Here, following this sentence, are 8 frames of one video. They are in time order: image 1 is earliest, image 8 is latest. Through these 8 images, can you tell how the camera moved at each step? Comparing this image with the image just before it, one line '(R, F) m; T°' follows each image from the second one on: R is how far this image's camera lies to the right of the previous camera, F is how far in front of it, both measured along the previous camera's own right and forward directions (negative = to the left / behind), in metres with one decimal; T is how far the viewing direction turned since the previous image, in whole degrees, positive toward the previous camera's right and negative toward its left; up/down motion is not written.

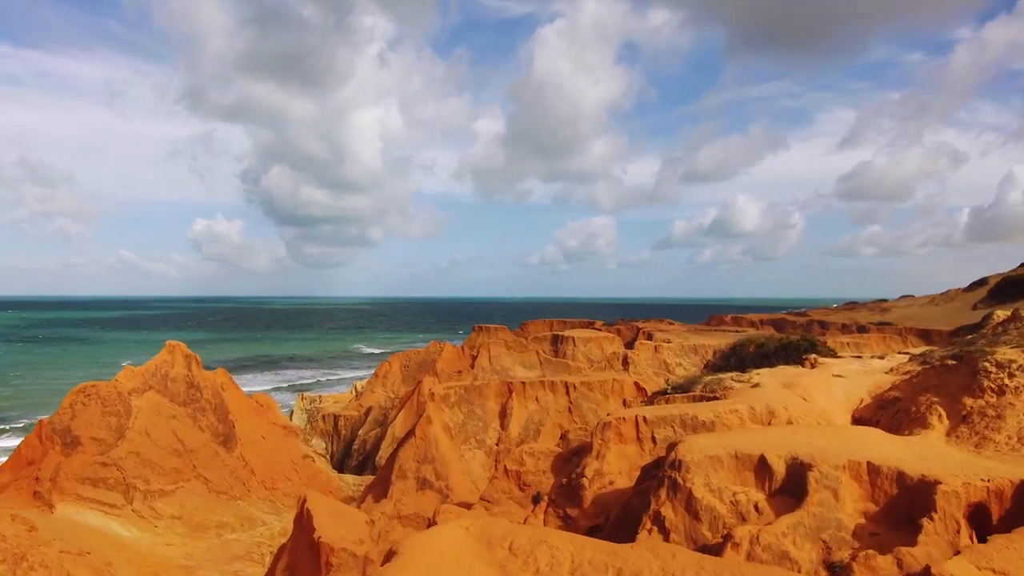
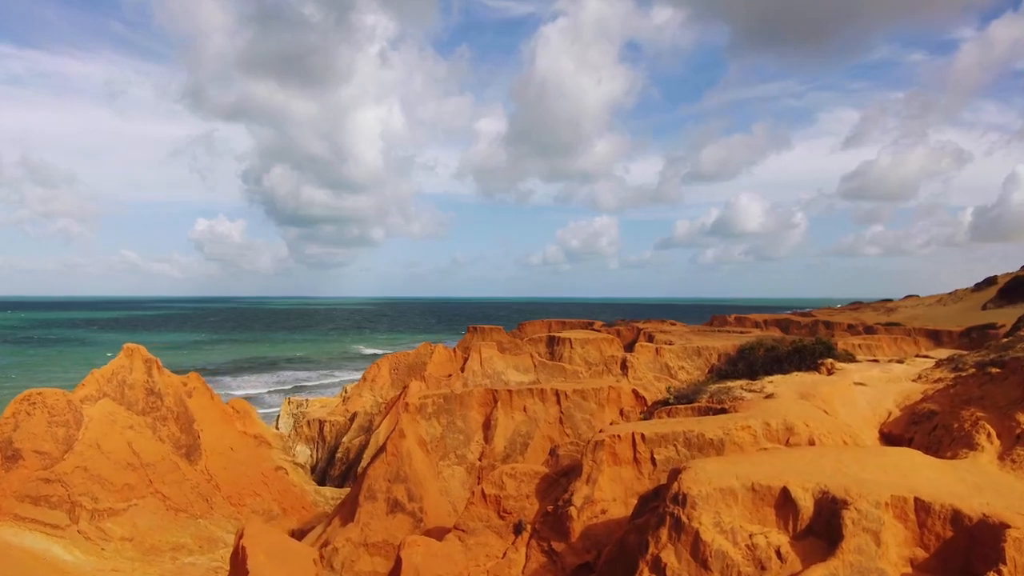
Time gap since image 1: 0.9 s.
(+0.4, +1.4) m; 0°
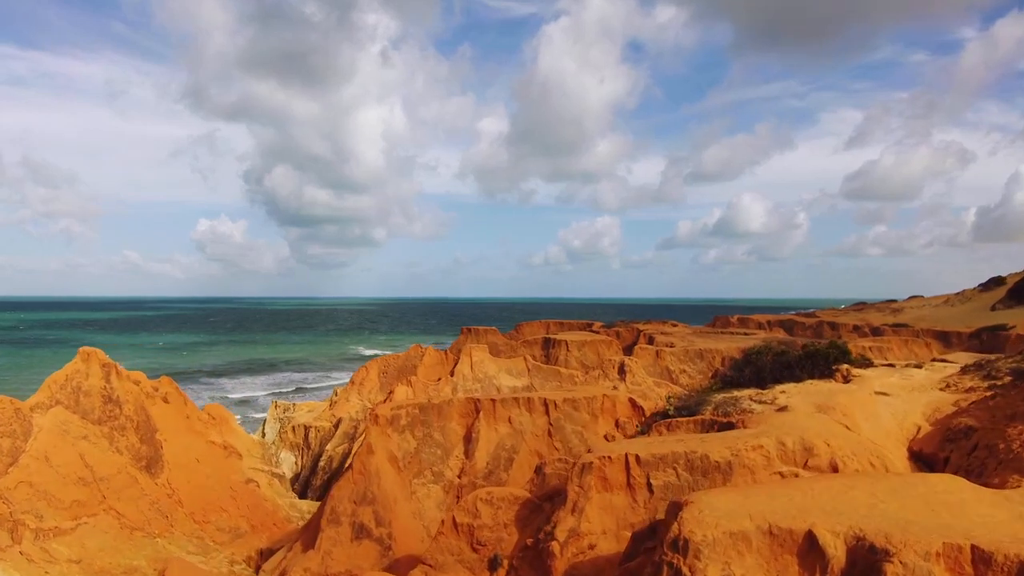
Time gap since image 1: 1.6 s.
(+0.4, +1.2) m; 0°
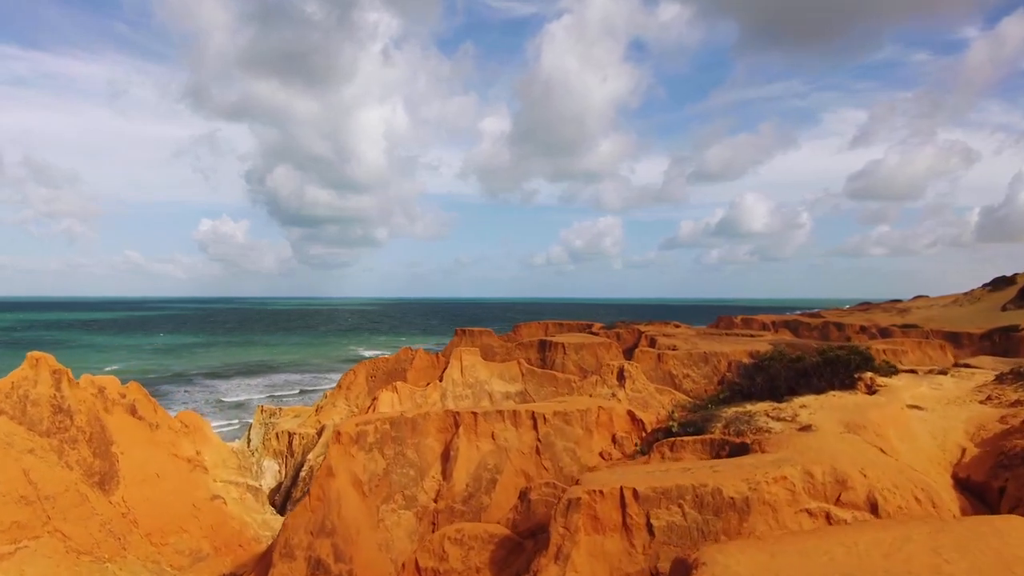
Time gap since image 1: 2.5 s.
(+0.3, +1.3) m; 0°
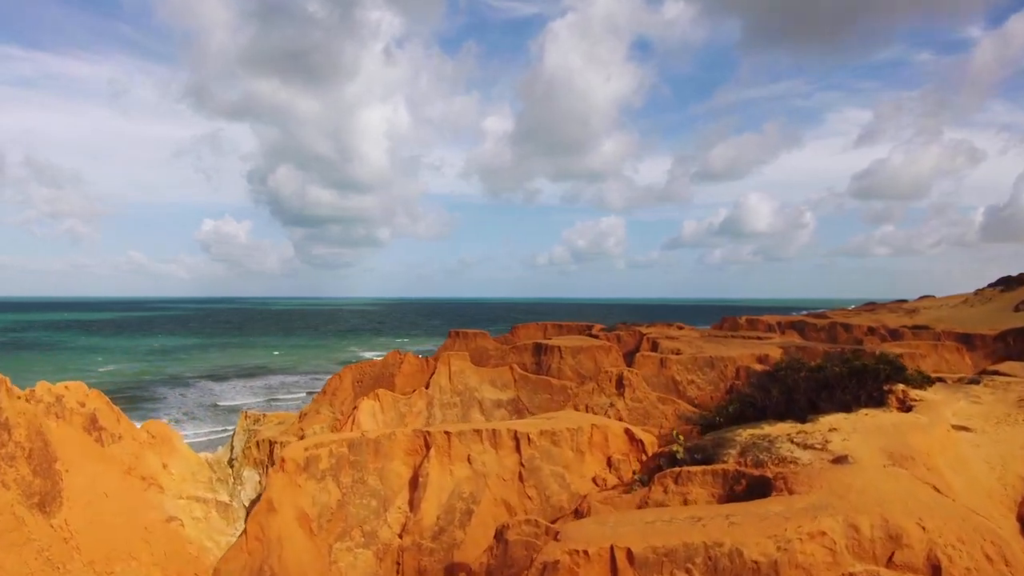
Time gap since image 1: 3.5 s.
(+0.4, +1.4) m; 0°
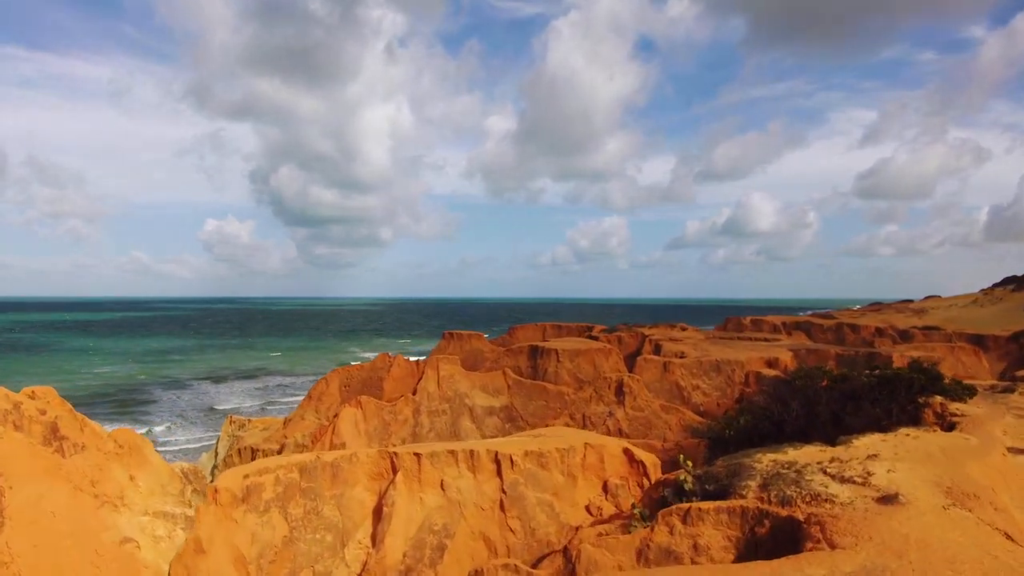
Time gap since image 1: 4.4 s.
(+0.3, +1.3) m; 0°
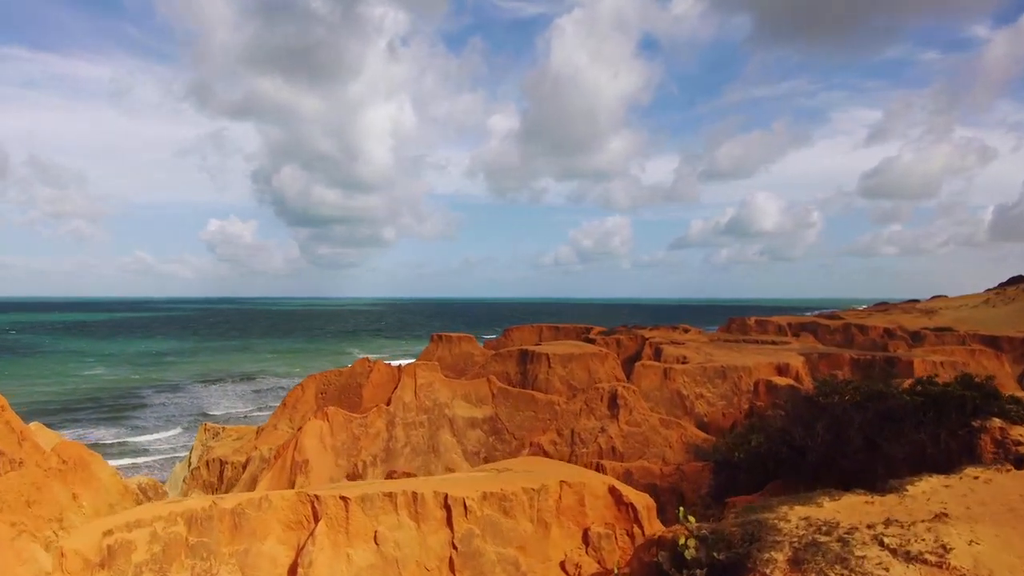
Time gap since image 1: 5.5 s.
(+0.5, +1.7) m; 0°
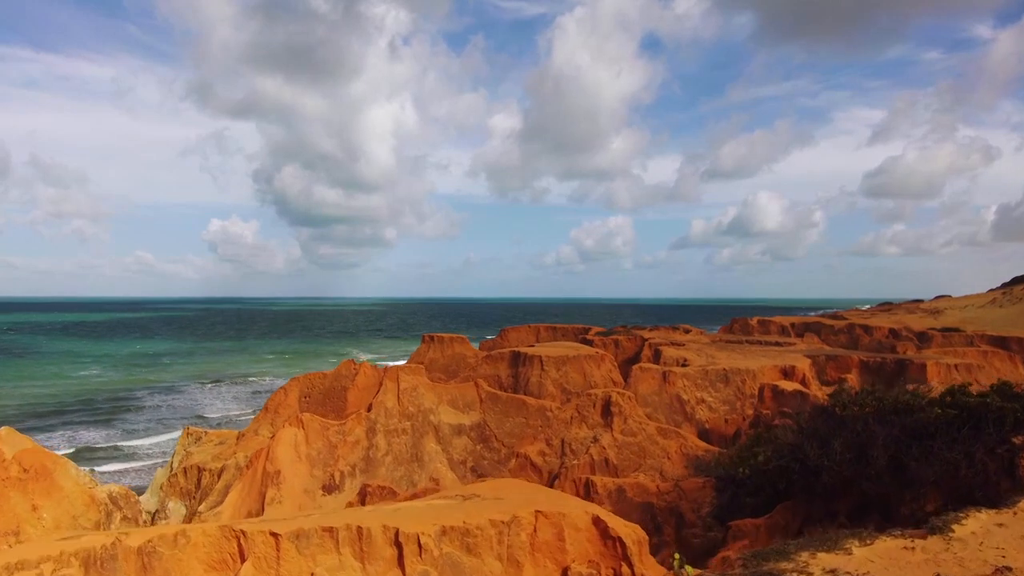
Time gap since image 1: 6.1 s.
(+0.3, +1.0) m; 0°
